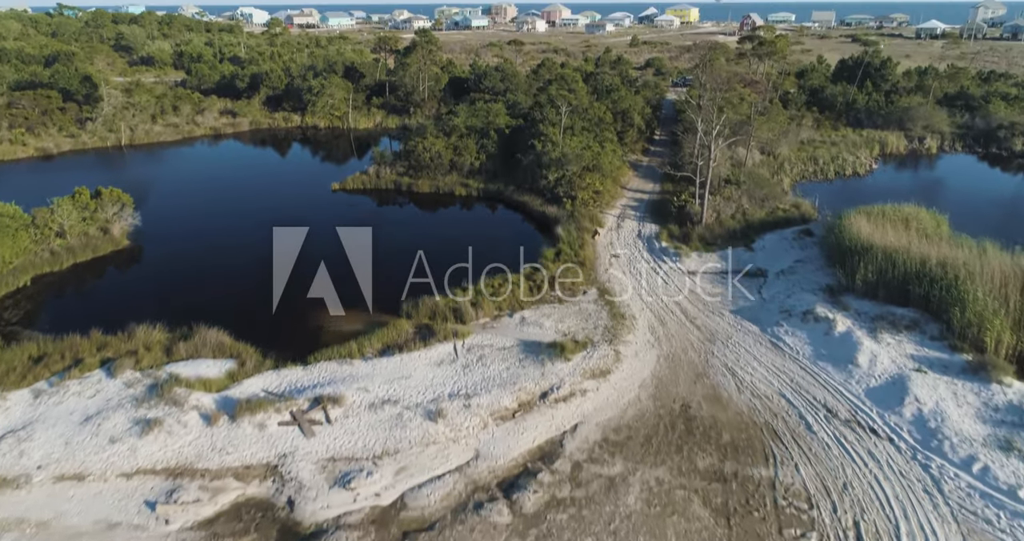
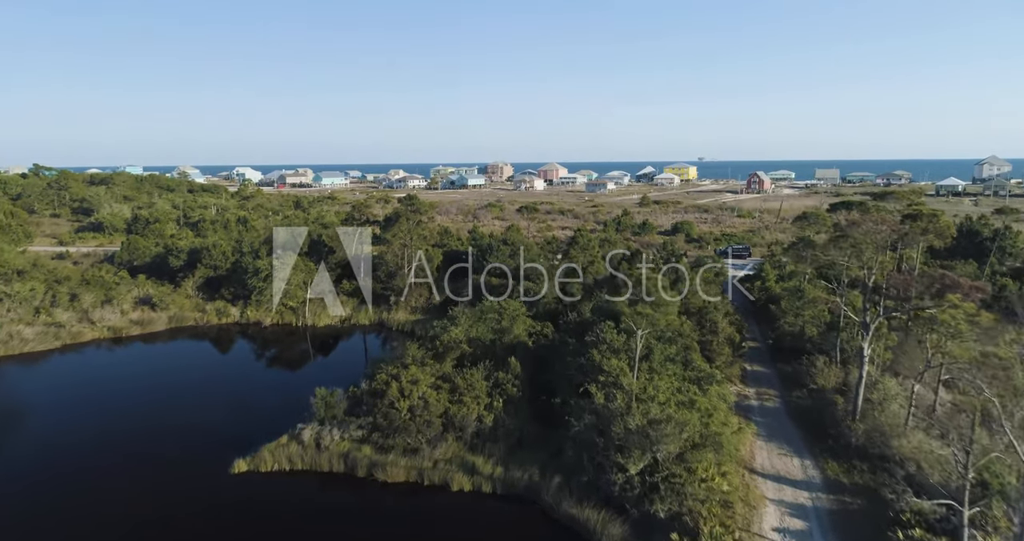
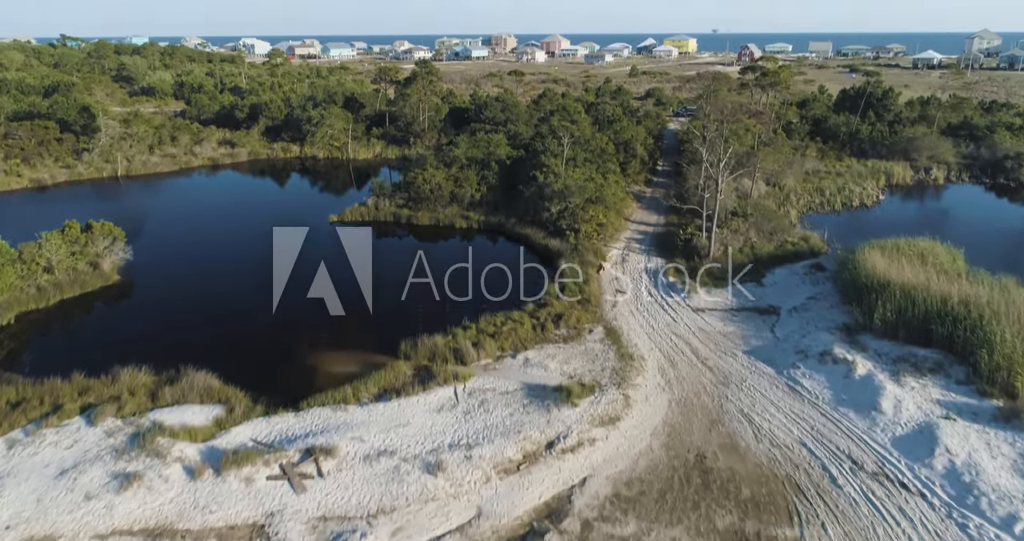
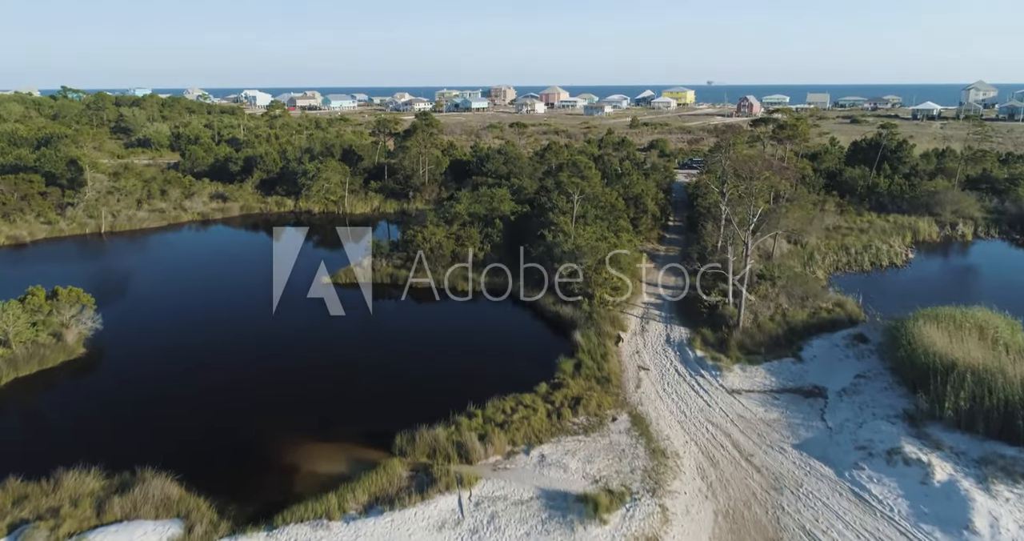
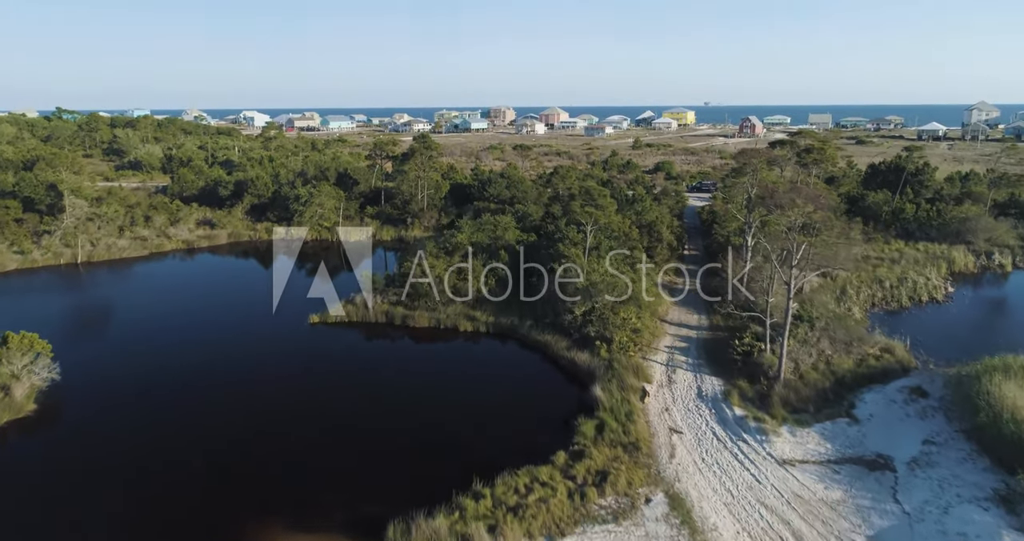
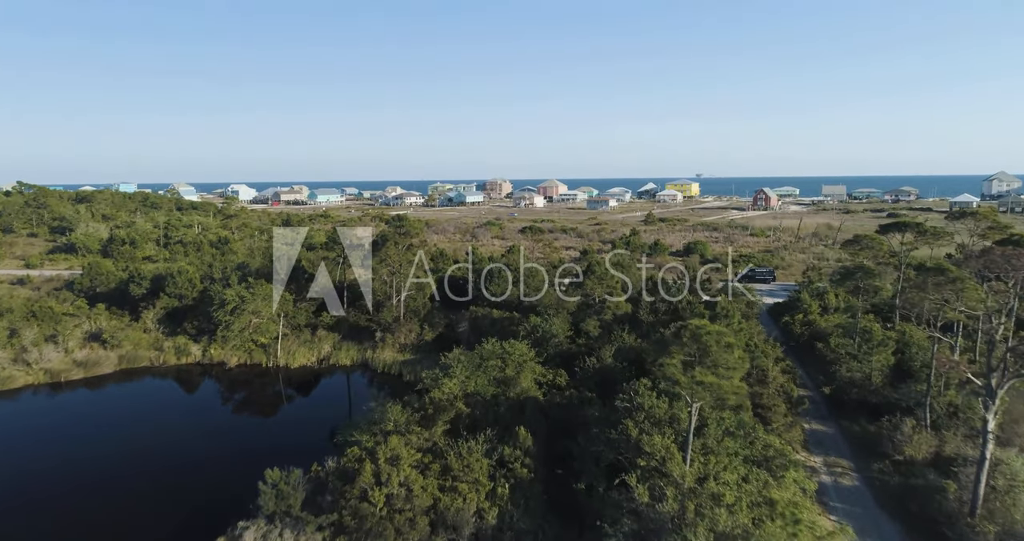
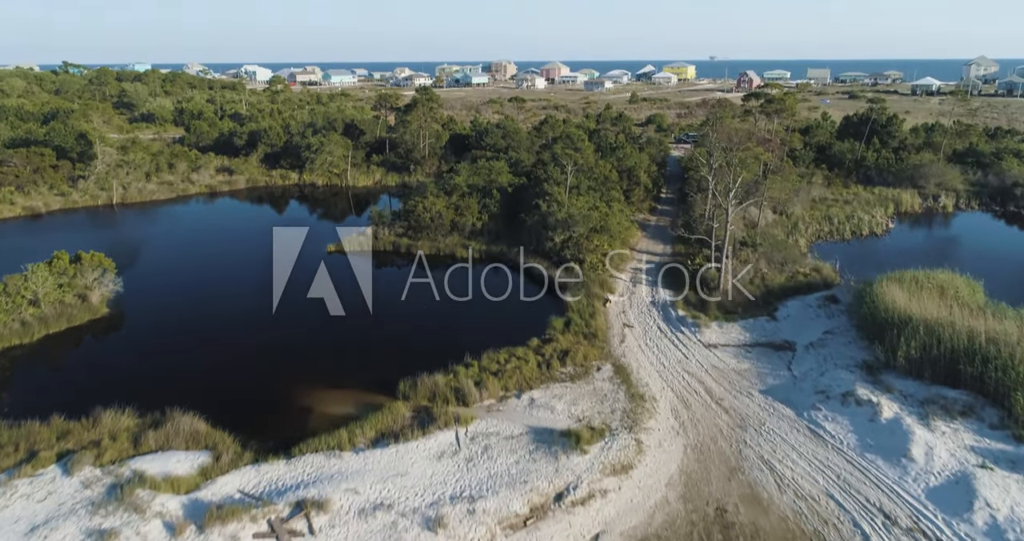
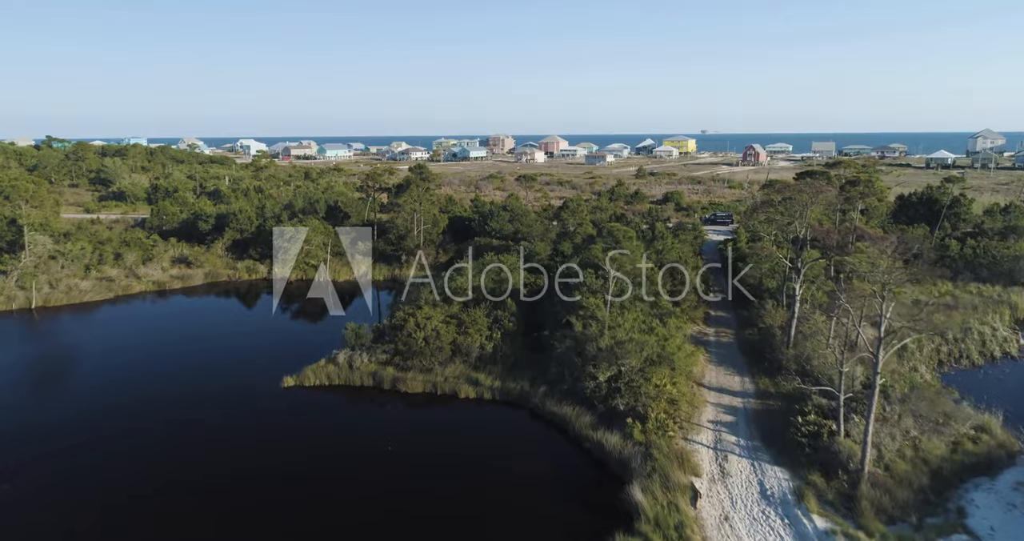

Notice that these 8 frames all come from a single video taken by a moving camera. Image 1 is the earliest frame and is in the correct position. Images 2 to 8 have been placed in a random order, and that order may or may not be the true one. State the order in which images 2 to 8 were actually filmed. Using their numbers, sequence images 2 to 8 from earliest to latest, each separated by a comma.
3, 7, 4, 5, 8, 2, 6
